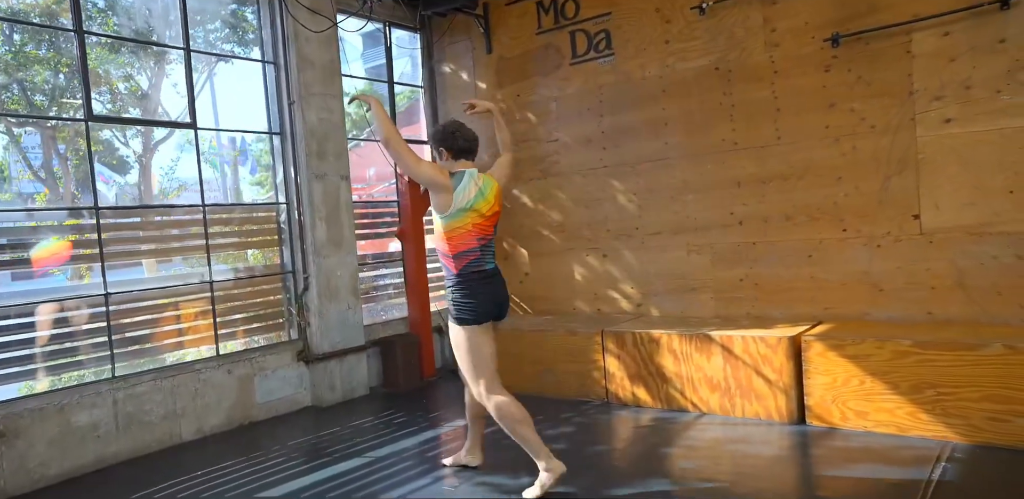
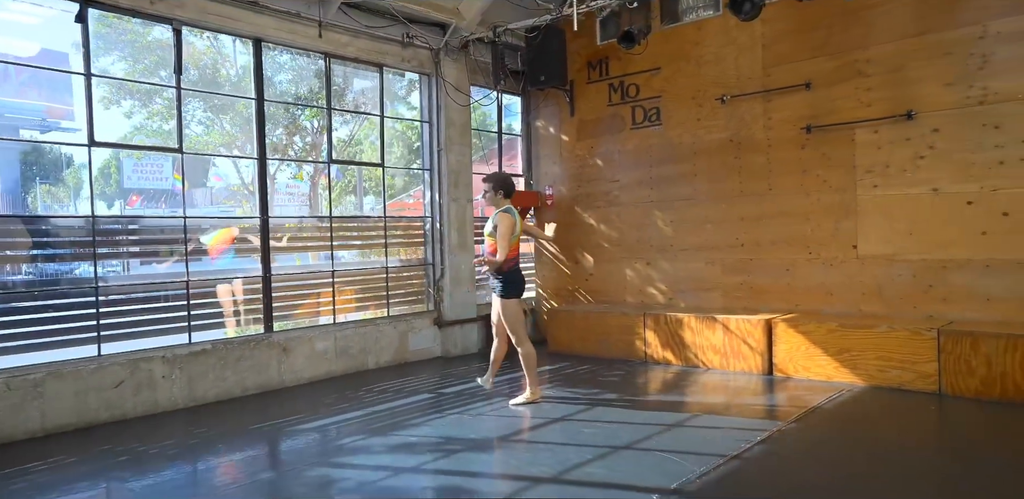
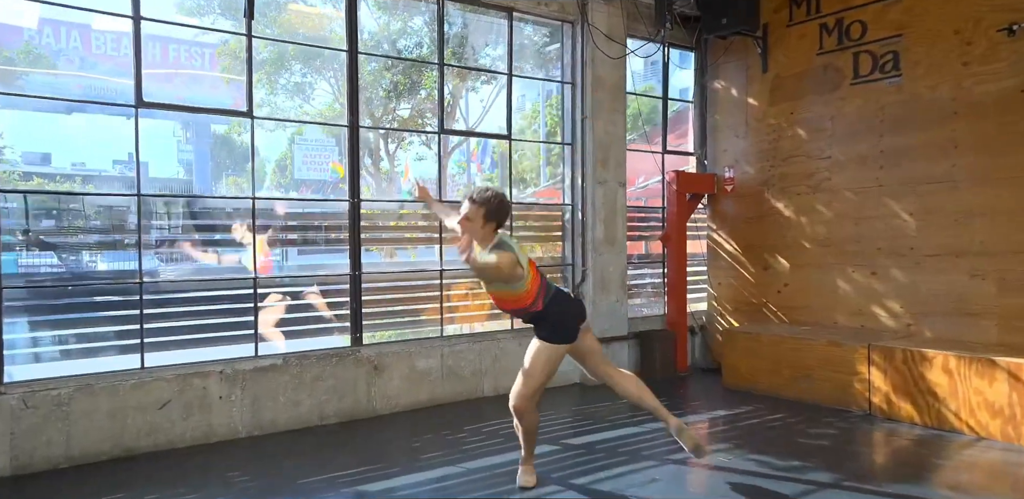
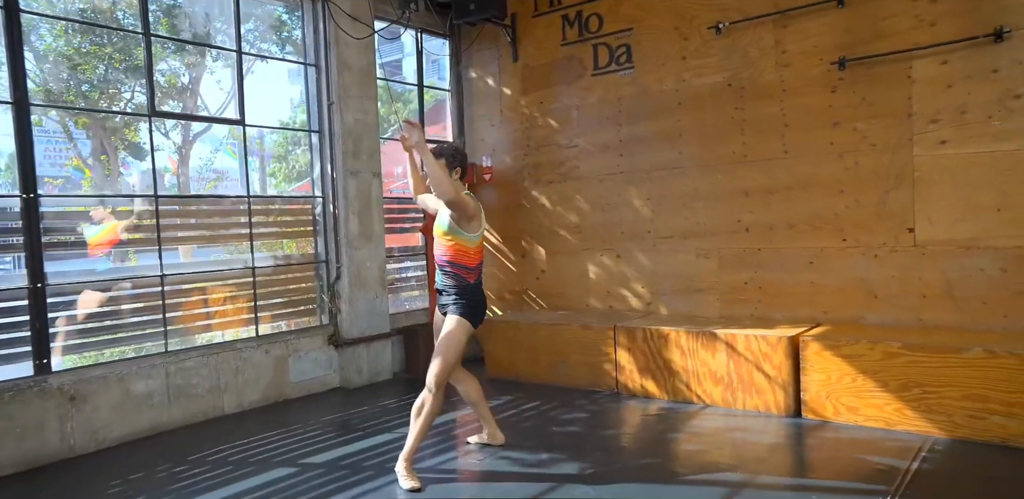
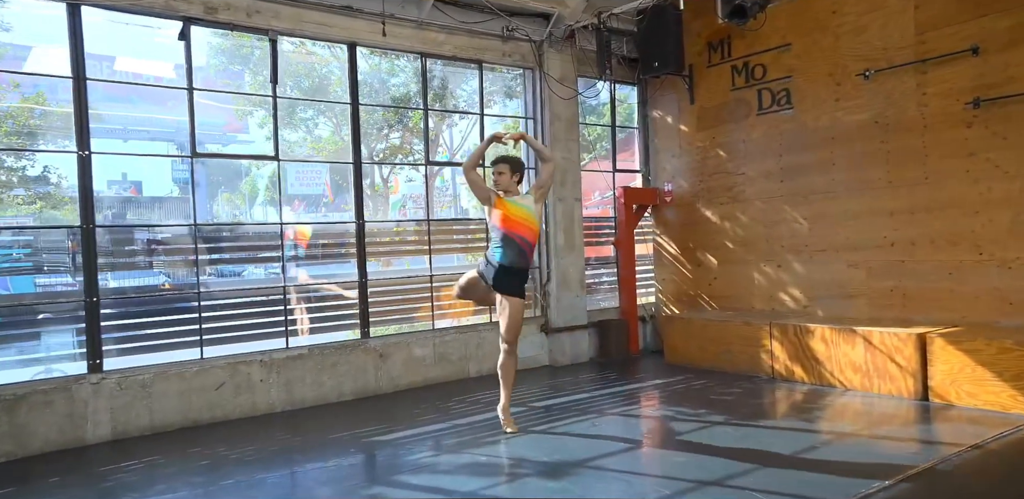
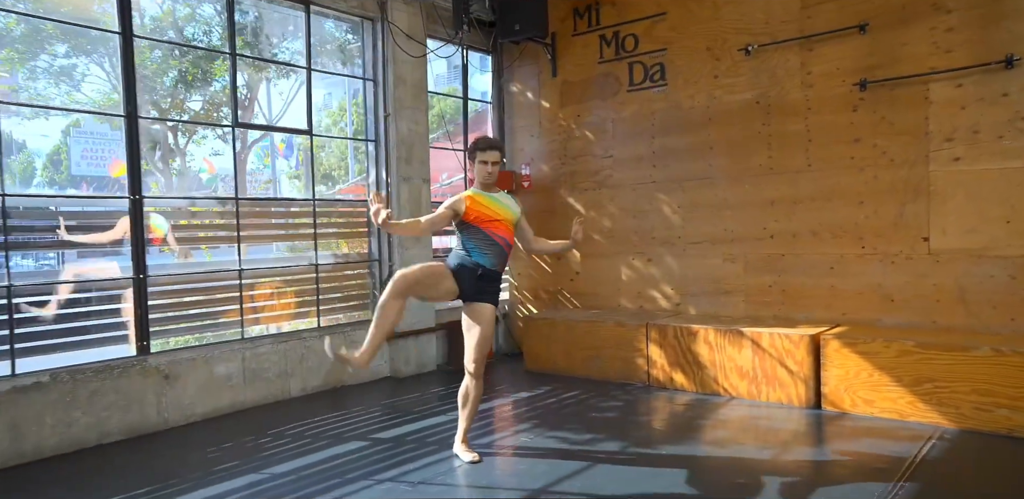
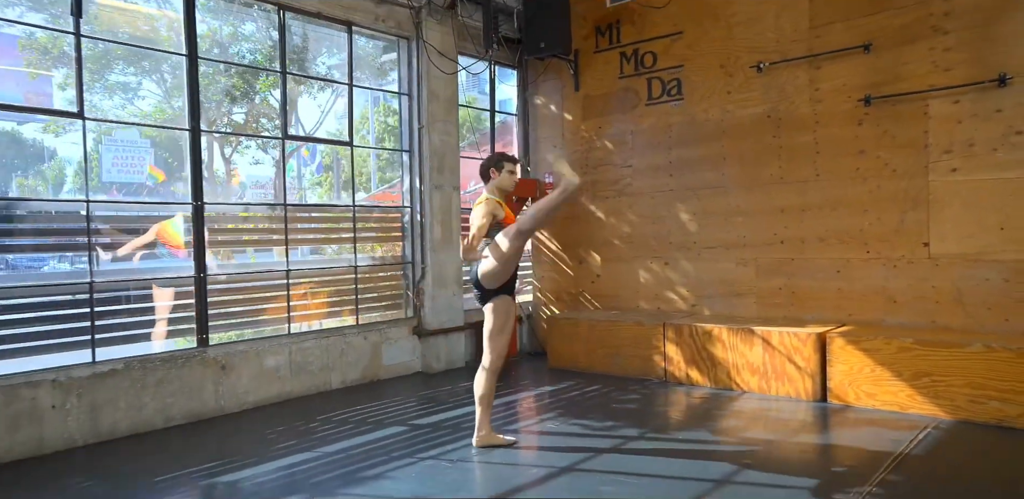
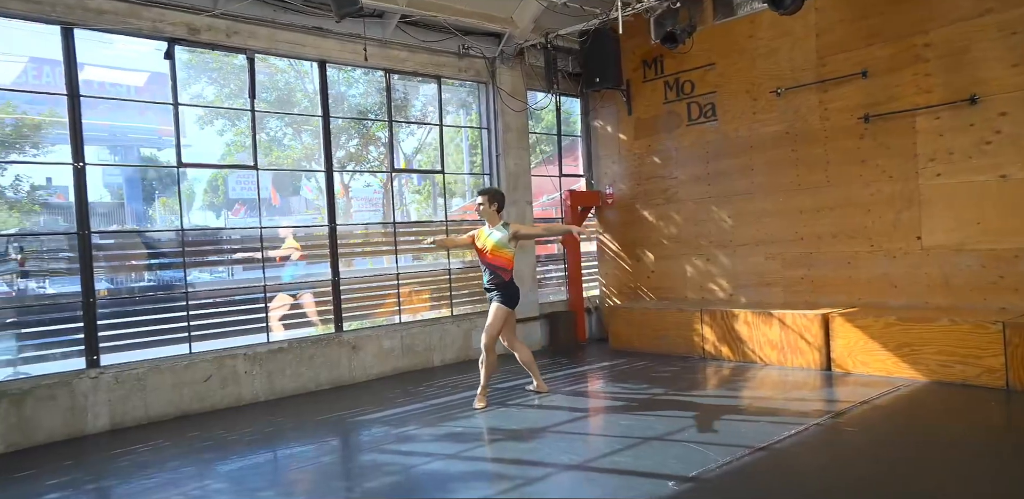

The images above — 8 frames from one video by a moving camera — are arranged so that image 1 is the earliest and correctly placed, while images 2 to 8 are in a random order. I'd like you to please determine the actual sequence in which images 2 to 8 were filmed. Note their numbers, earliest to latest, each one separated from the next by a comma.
4, 6, 7, 2, 8, 5, 3
